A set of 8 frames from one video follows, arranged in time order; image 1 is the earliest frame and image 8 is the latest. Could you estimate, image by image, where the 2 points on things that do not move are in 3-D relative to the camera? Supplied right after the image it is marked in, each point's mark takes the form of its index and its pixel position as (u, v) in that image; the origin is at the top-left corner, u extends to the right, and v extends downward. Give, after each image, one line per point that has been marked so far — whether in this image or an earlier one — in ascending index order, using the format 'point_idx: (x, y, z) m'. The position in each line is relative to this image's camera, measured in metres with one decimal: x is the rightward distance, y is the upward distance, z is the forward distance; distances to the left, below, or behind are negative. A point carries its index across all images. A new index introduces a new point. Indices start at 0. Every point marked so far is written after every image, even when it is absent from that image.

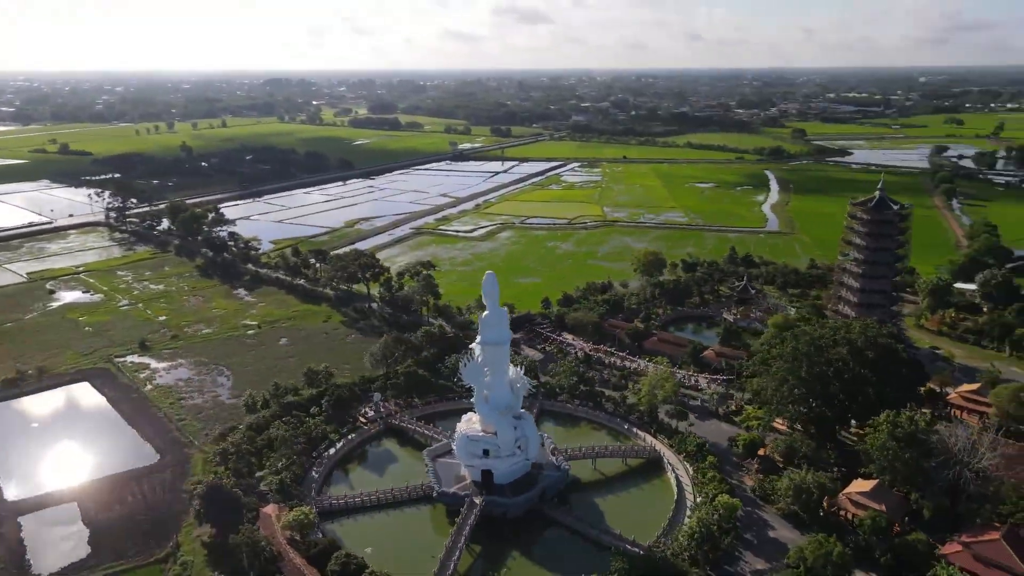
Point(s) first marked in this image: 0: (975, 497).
0: (+11.7, -5.3, +18.5) m
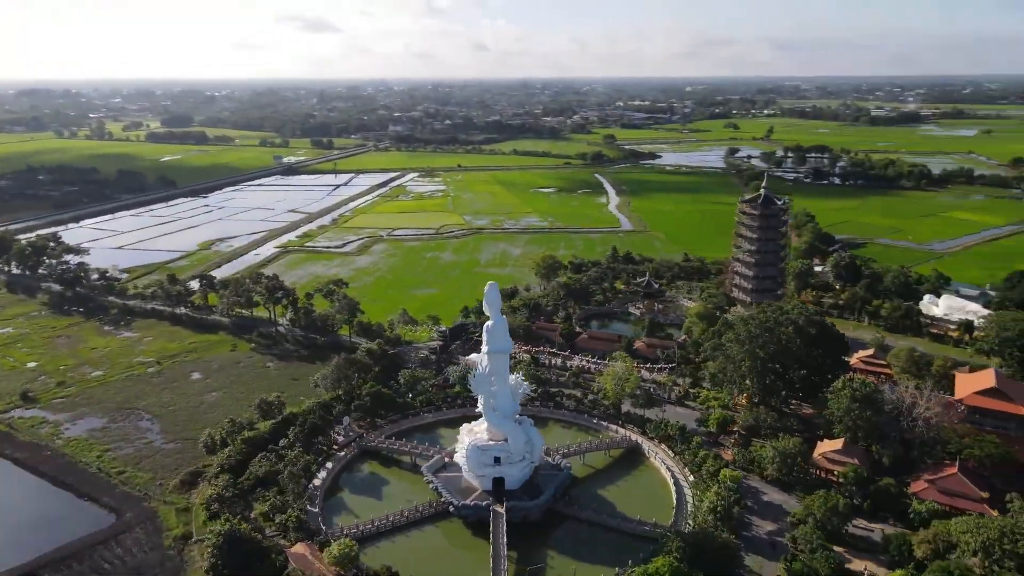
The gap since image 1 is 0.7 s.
0: (+12.4, -4.7, +22.0) m
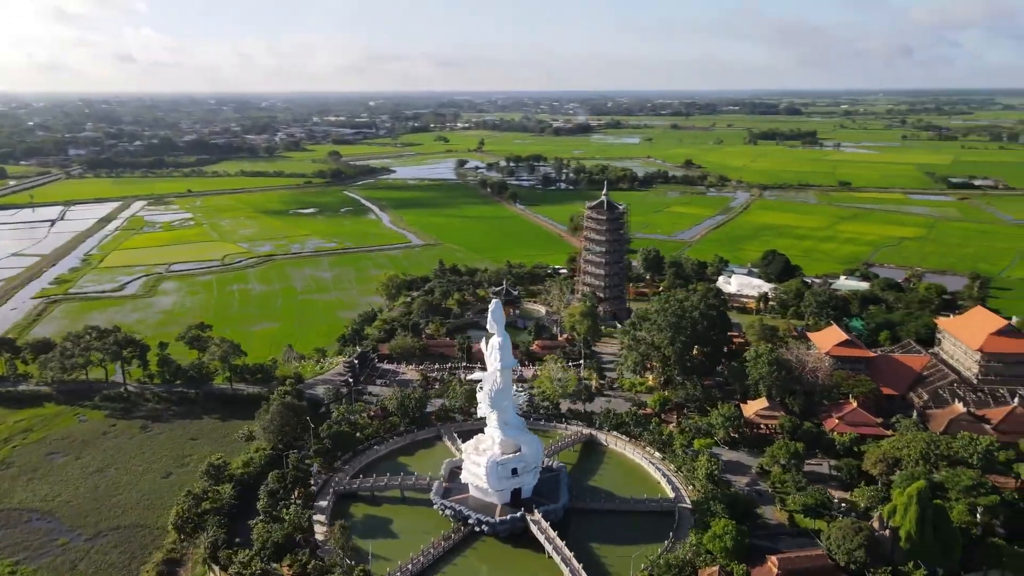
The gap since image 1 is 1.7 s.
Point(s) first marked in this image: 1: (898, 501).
0: (+11.7, -3.8, +27.6) m
1: (+10.3, -5.6, +19.2) m
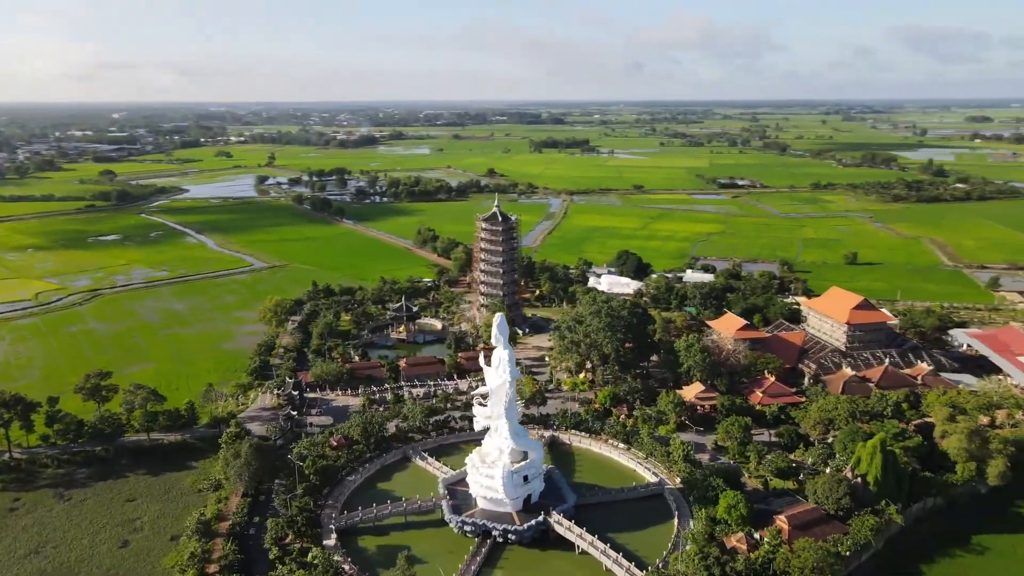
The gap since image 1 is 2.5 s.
0: (+9.8, -3.5, +31.5) m
1: (+11.1, -5.2, +23.0) m
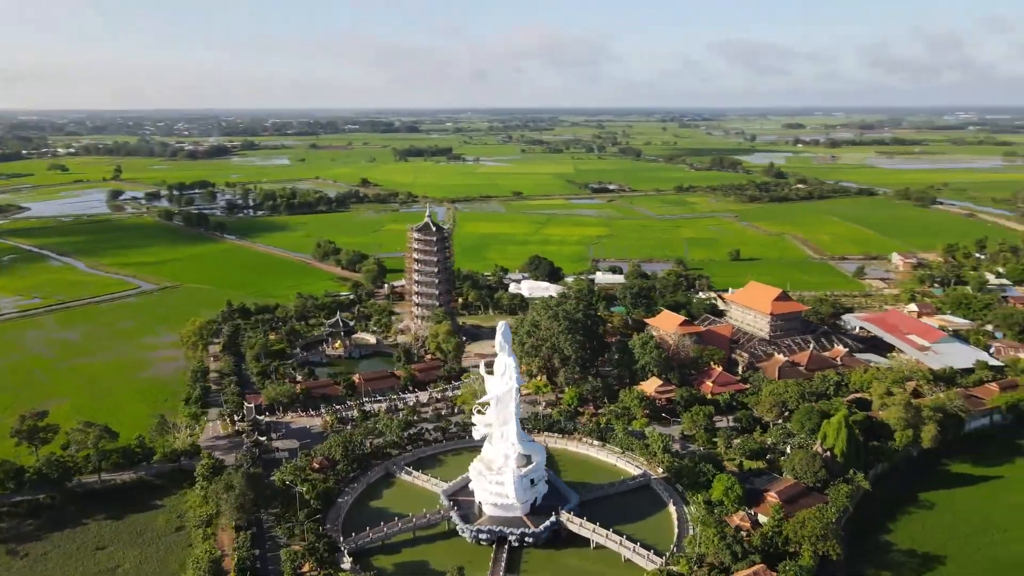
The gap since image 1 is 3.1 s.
0: (+8.1, -3.4, +33.6) m
1: (+11.0, -4.9, +25.5) m
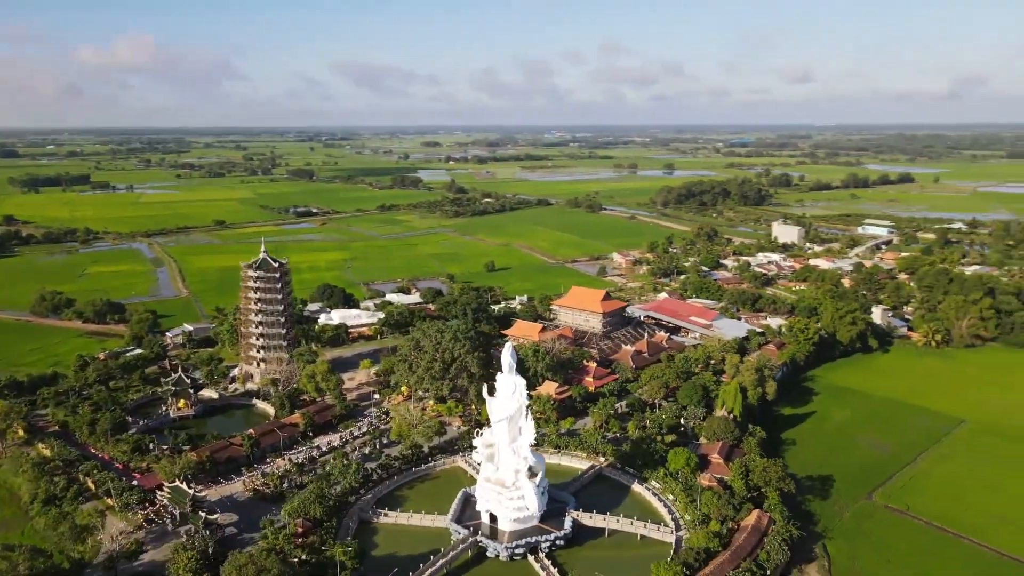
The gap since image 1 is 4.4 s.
0: (+2.8, -3.8, +37.3) m
1: (+9.1, -4.6, +31.4) m
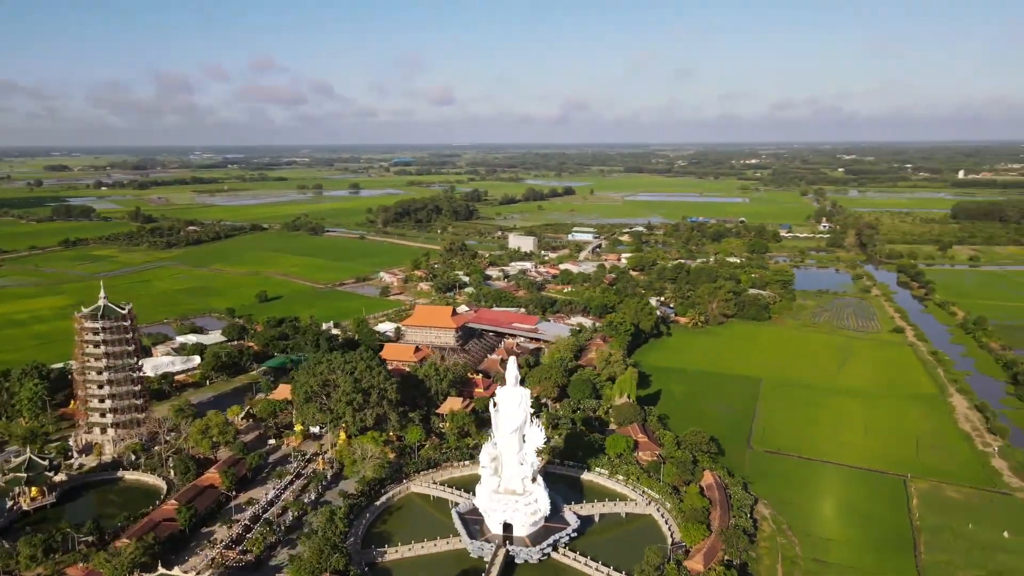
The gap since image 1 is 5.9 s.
0: (-3.0, -4.7, +38.3) m
1: (+5.4, -4.7, +35.8) m
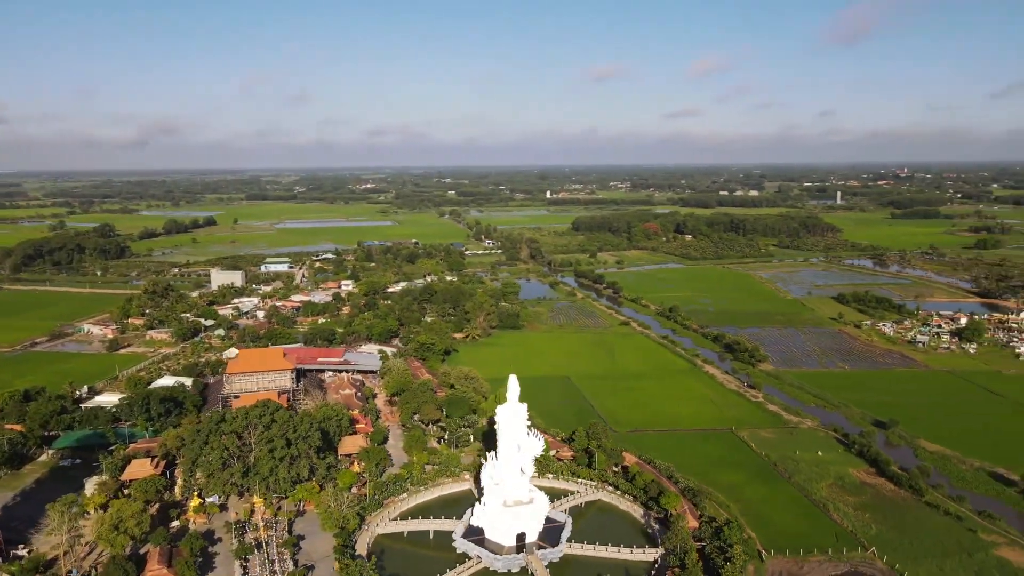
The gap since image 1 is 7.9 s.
0: (-8.9, -6.5, +36.8) m
1: (-0.4, -5.6, +38.6) m
